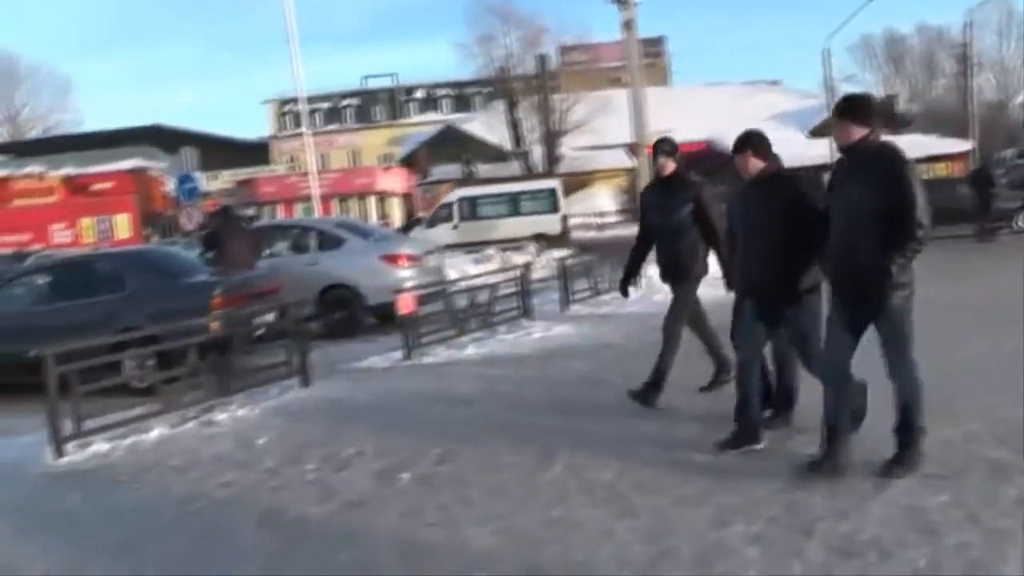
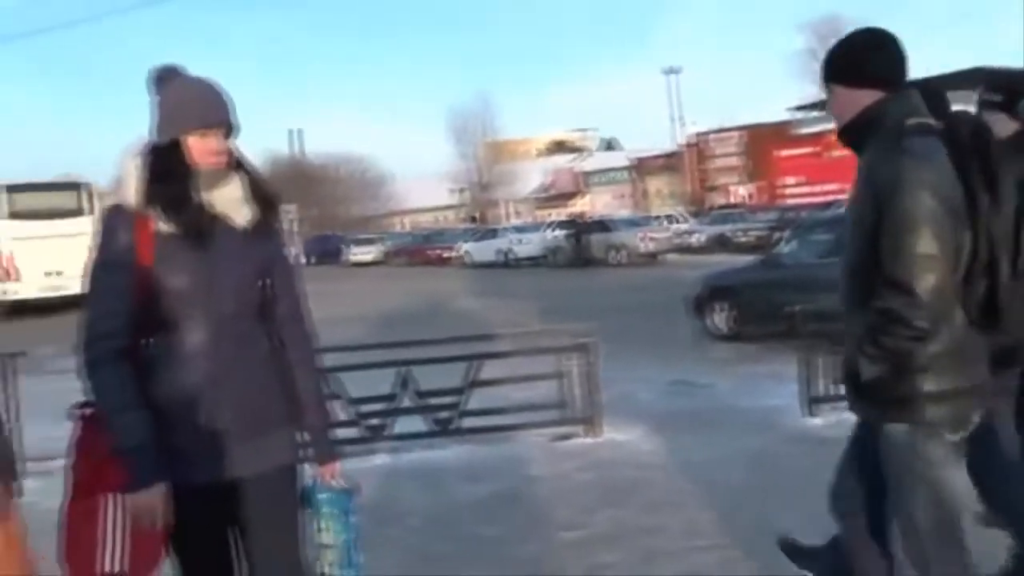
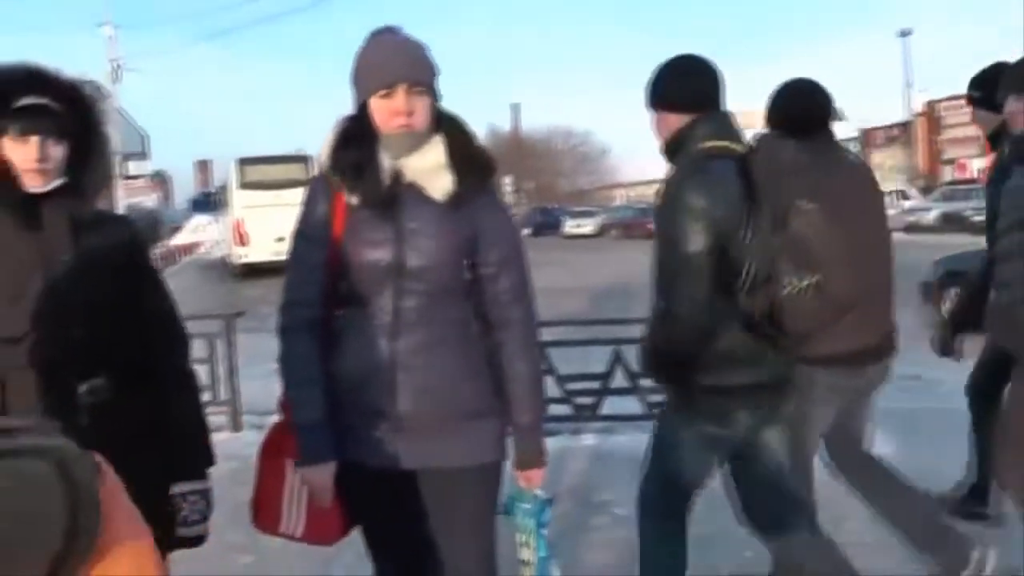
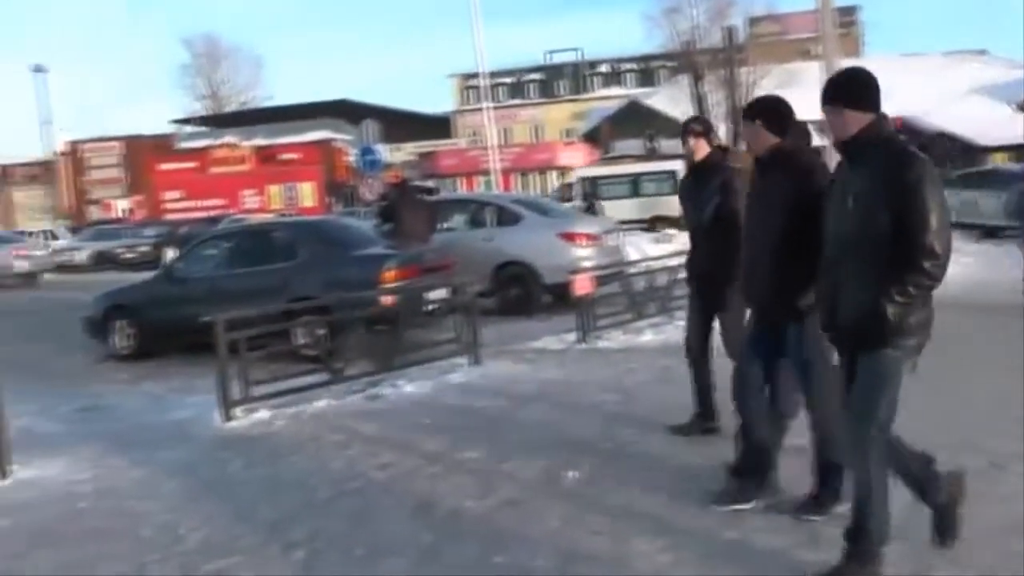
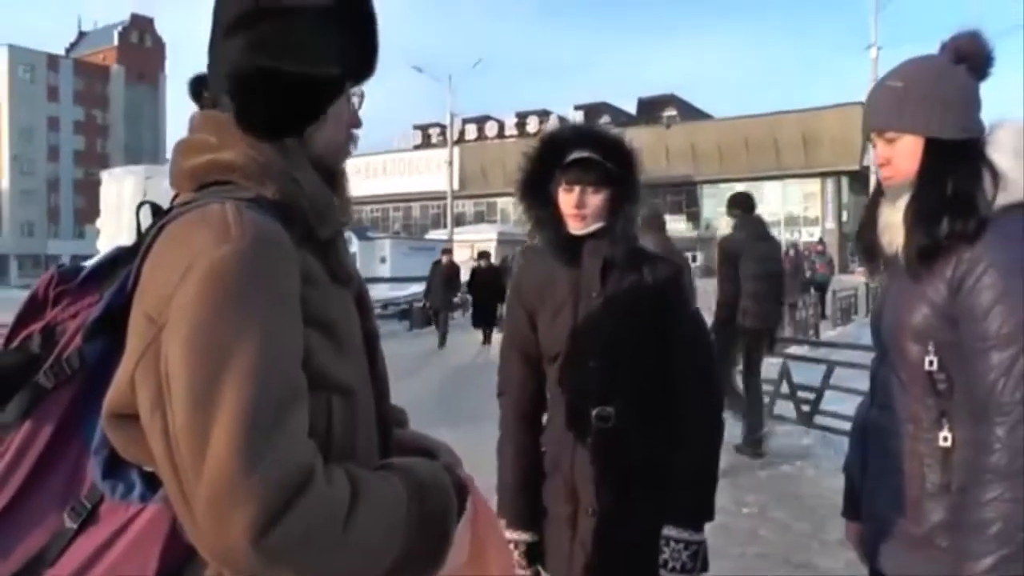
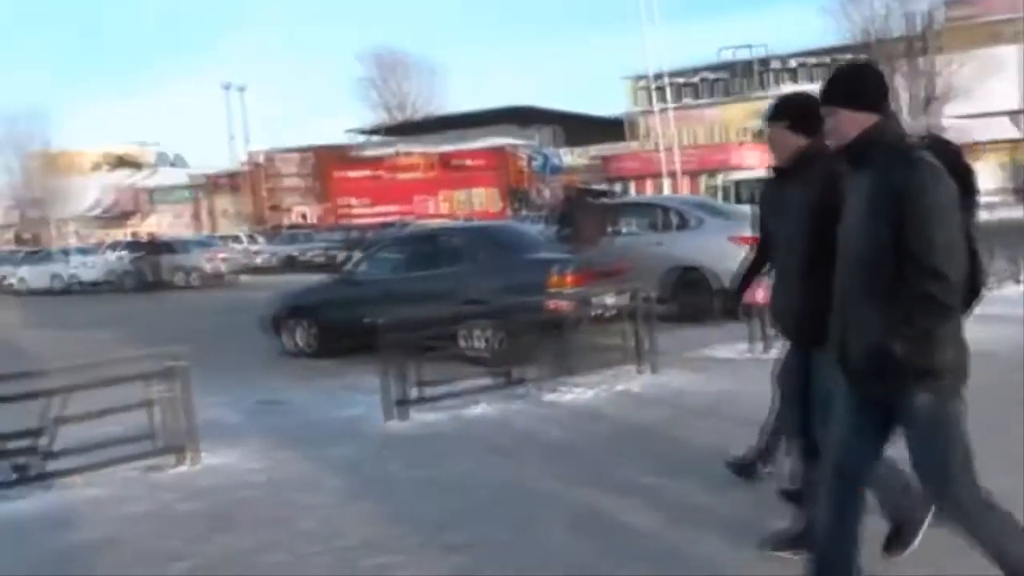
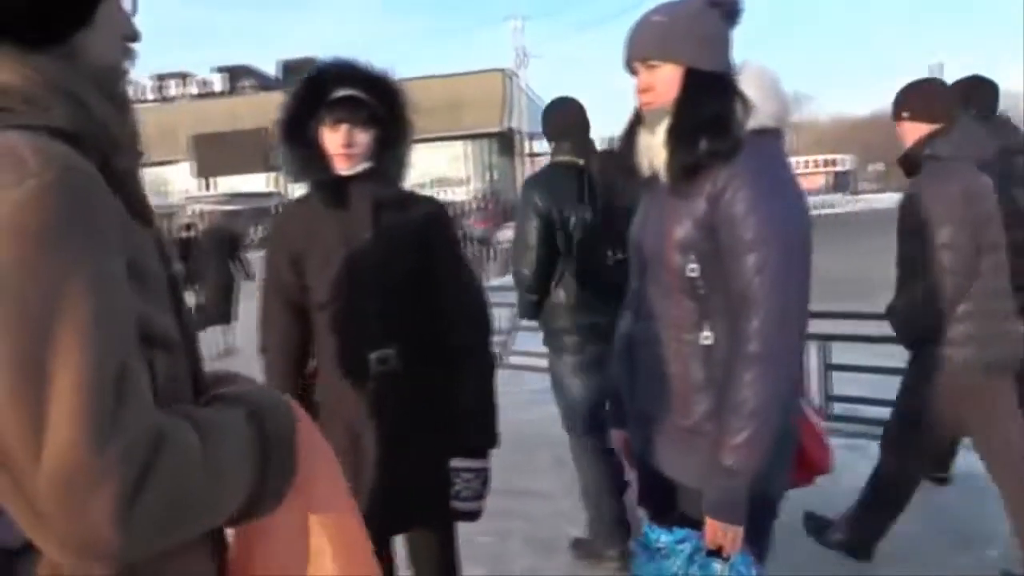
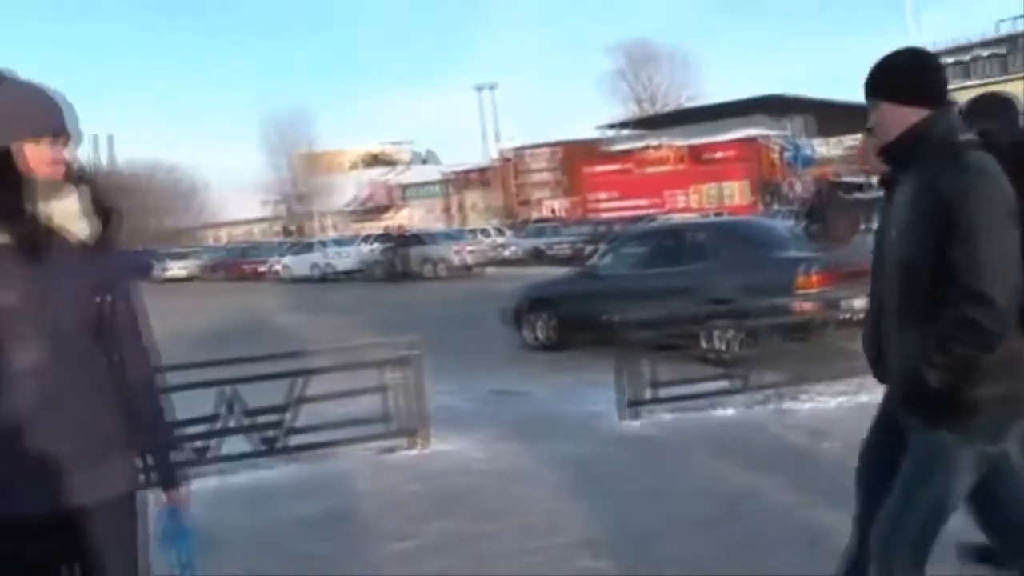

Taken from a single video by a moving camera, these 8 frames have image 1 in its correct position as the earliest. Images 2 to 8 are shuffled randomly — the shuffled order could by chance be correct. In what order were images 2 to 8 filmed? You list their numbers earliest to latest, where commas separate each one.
4, 6, 8, 2, 3, 7, 5
